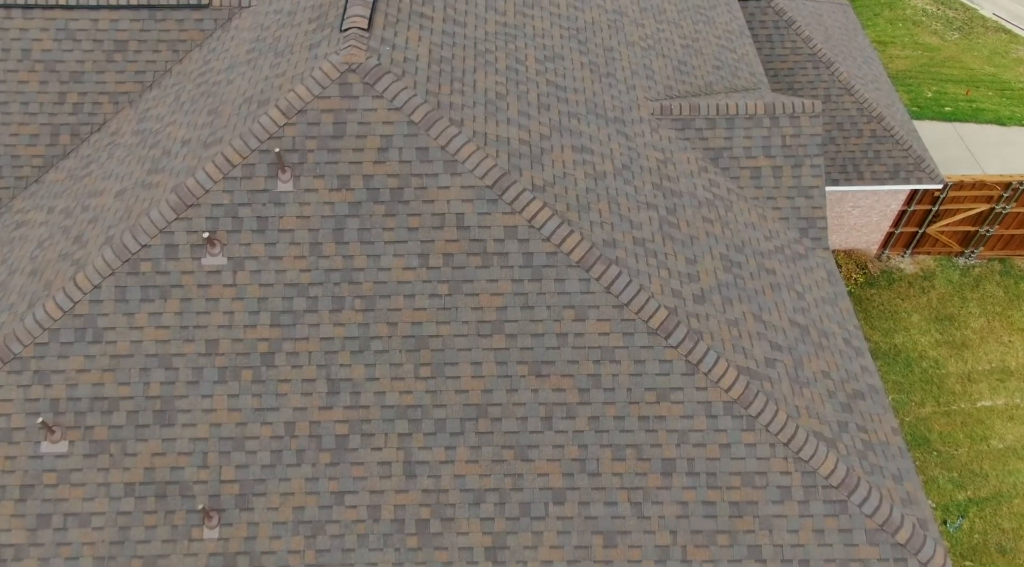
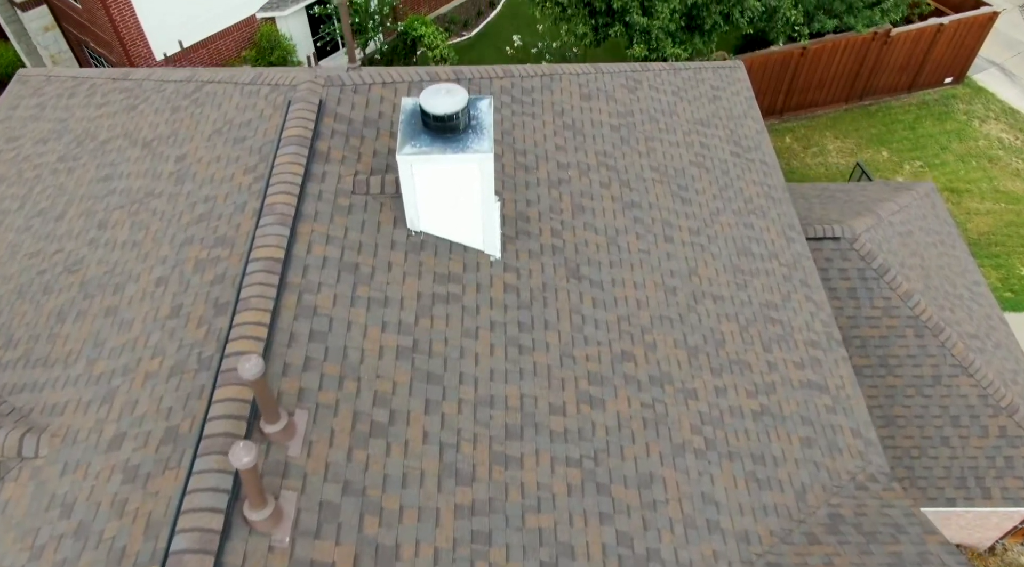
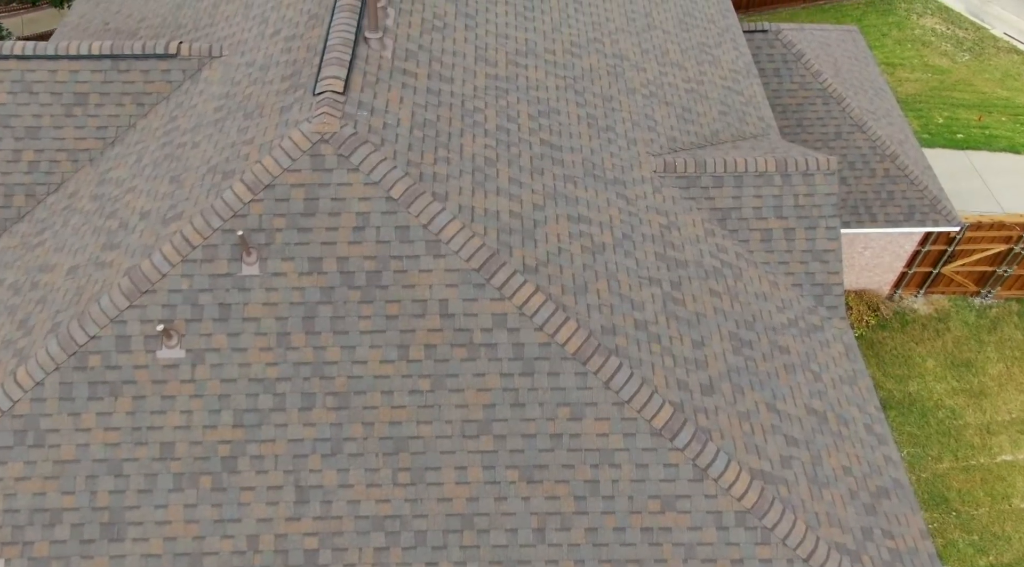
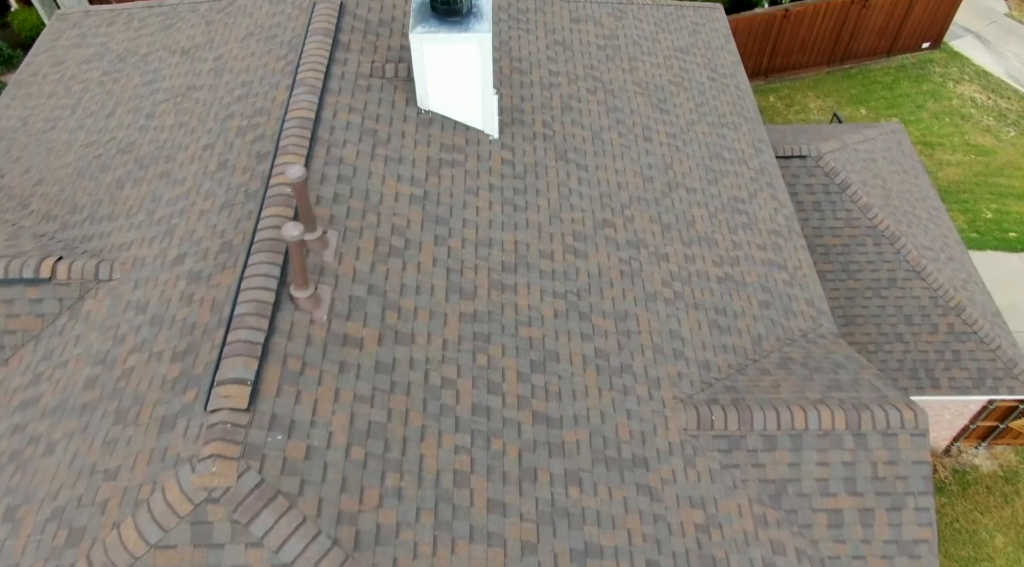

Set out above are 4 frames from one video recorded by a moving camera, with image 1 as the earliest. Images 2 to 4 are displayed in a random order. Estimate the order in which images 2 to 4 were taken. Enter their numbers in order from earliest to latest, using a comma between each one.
3, 4, 2
